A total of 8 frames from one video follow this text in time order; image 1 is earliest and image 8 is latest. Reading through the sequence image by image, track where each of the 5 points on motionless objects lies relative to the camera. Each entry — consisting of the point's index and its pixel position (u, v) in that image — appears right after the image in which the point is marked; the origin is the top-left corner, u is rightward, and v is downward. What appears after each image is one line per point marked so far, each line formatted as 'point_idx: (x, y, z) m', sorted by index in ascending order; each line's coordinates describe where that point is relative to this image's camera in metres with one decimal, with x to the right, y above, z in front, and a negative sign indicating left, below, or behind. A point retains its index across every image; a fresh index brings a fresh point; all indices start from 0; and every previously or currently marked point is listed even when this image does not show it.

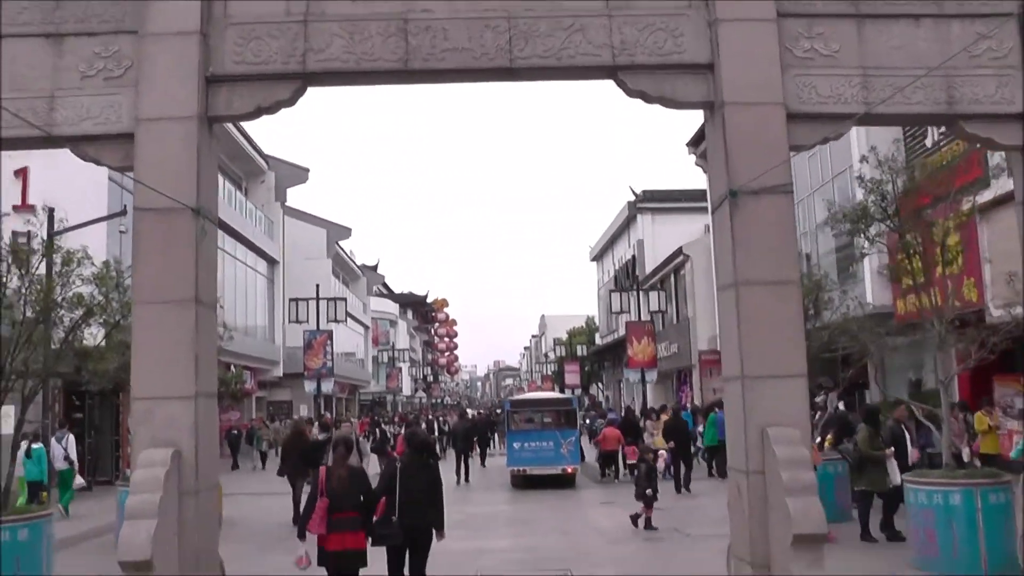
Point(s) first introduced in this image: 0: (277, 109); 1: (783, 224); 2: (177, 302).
0: (-1.9, +1.5, +7.1) m
1: (+2.2, +0.5, +7.0) m
2: (-2.6, -0.1, +6.7) m
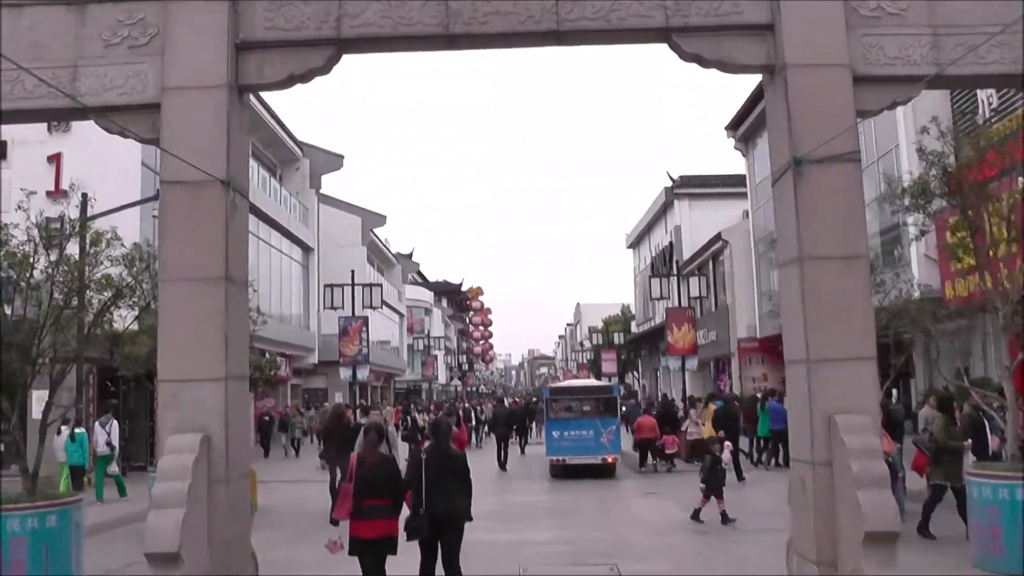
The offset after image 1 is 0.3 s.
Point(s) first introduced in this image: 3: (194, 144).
0: (-1.6, +1.6, +6.7) m
1: (+2.5, +0.7, +6.5) m
2: (-2.2, +0.1, +6.3) m
3: (-2.4, +1.1, +6.5) m
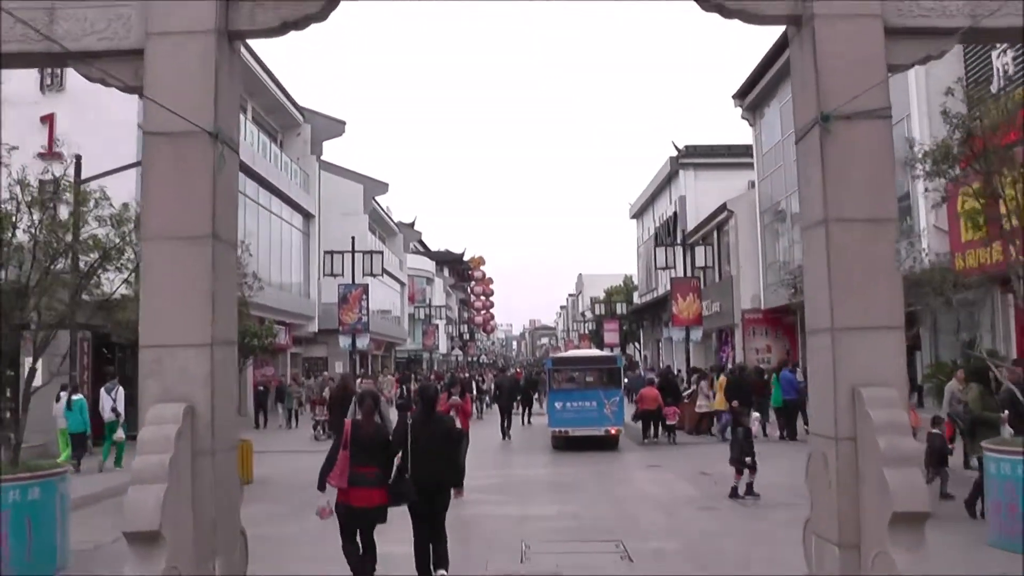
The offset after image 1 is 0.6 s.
0: (-1.5, +1.9, +6.3) m
1: (+2.6, +0.9, +6.1) m
2: (-2.2, +0.3, +5.9) m
3: (-2.3, +1.4, +6.1) m
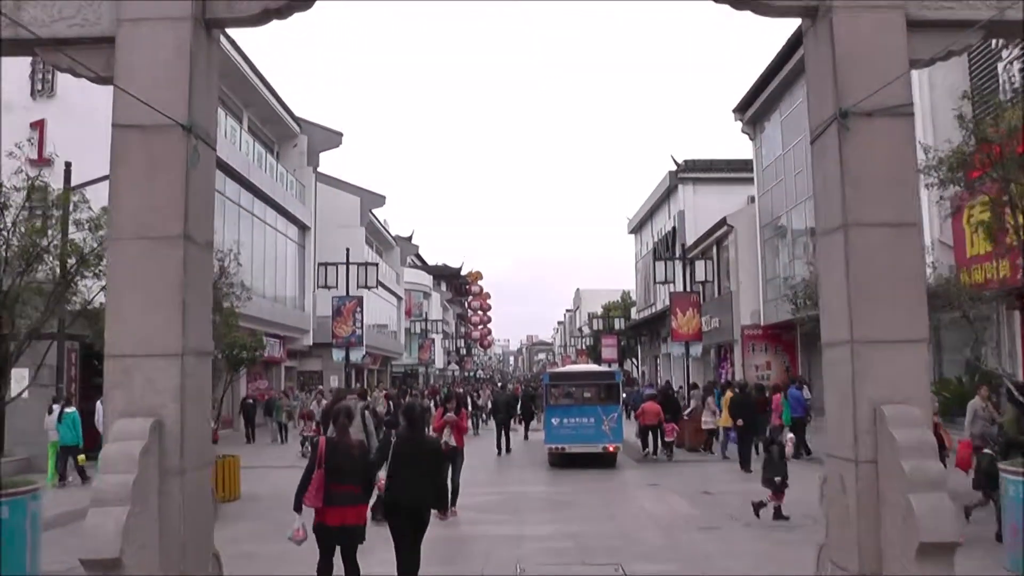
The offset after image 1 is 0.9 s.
0: (-1.5, +1.9, +5.9) m
1: (+2.6, +0.9, +5.7) m
2: (-2.2, +0.3, +5.5) m
3: (-2.4, +1.3, +5.7) m
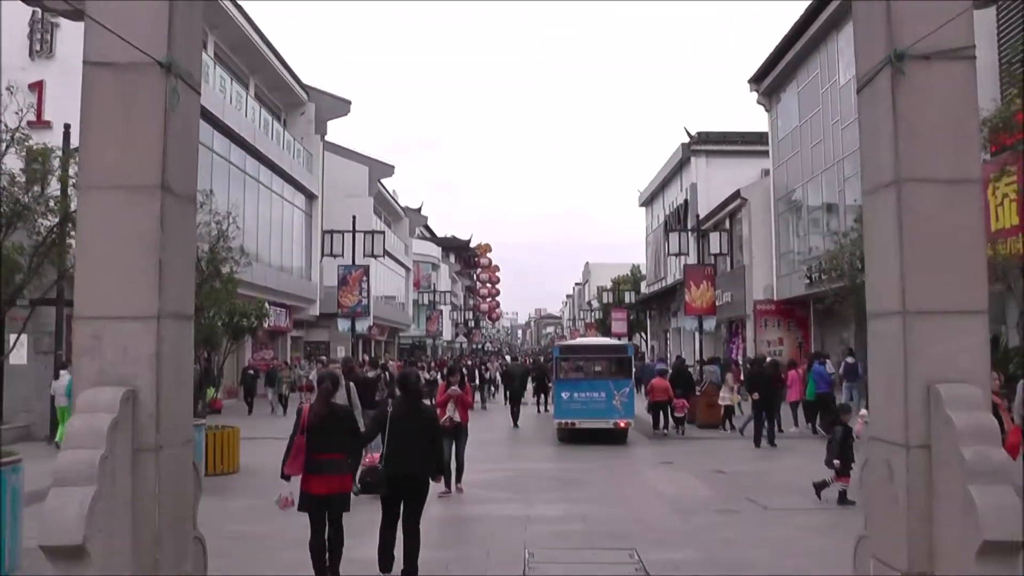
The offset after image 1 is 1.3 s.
0: (-1.4, +2.1, +5.3) m
1: (+2.6, +1.1, +5.0) m
2: (-2.2, +0.6, +5.0) m
3: (-2.3, +1.6, +5.1) m
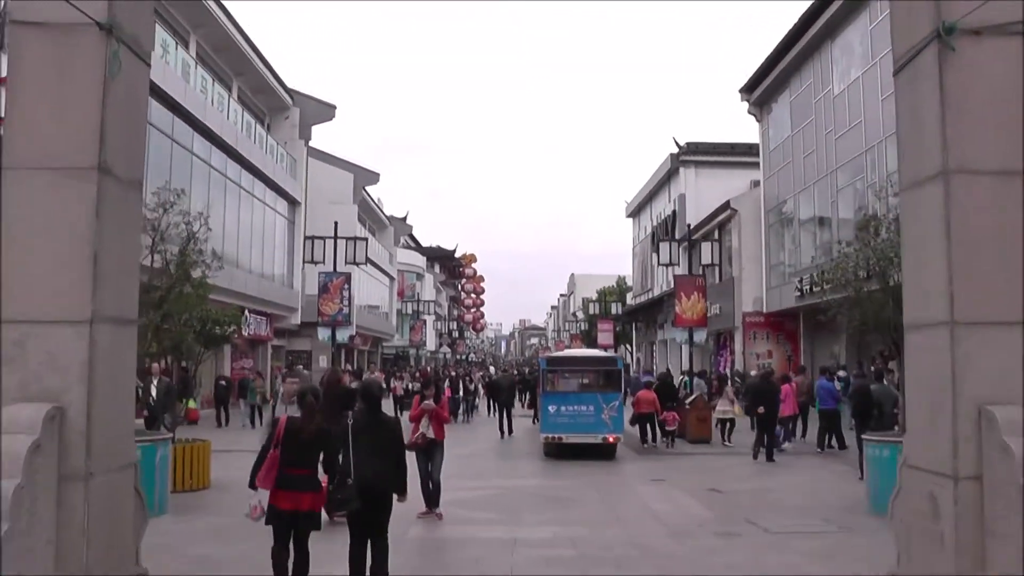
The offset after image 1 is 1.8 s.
0: (-1.5, +2.1, +4.6) m
1: (+2.6, +1.0, +4.5) m
2: (-2.2, +0.6, +4.3) m
3: (-2.3, +1.6, +4.4) m
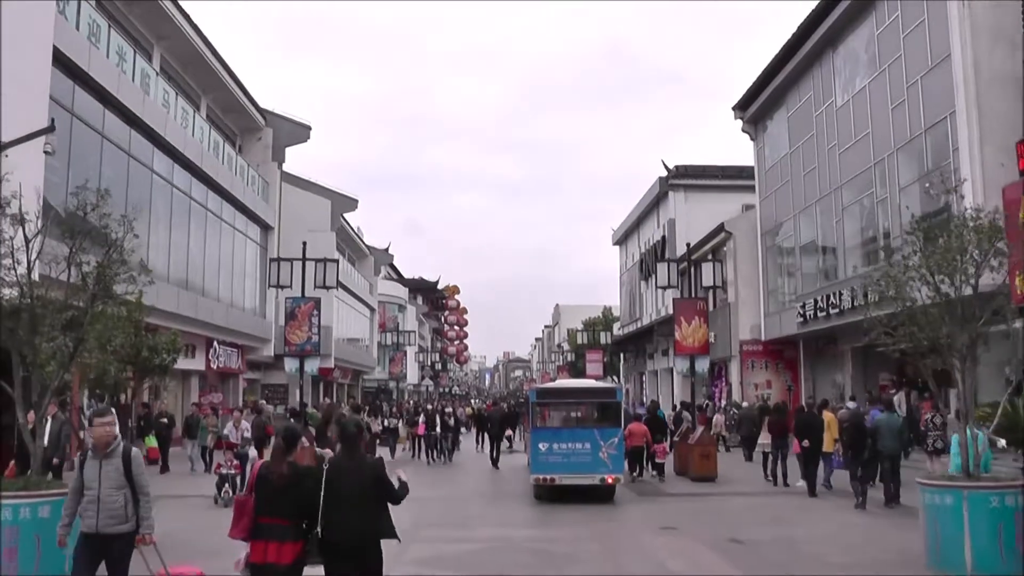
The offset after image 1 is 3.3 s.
0: (-1.5, +2.2, +2.8) m
1: (+2.6, +1.1, +2.7) m
2: (-2.2, +0.6, +2.4) m
3: (-2.3, +1.6, +2.5) m
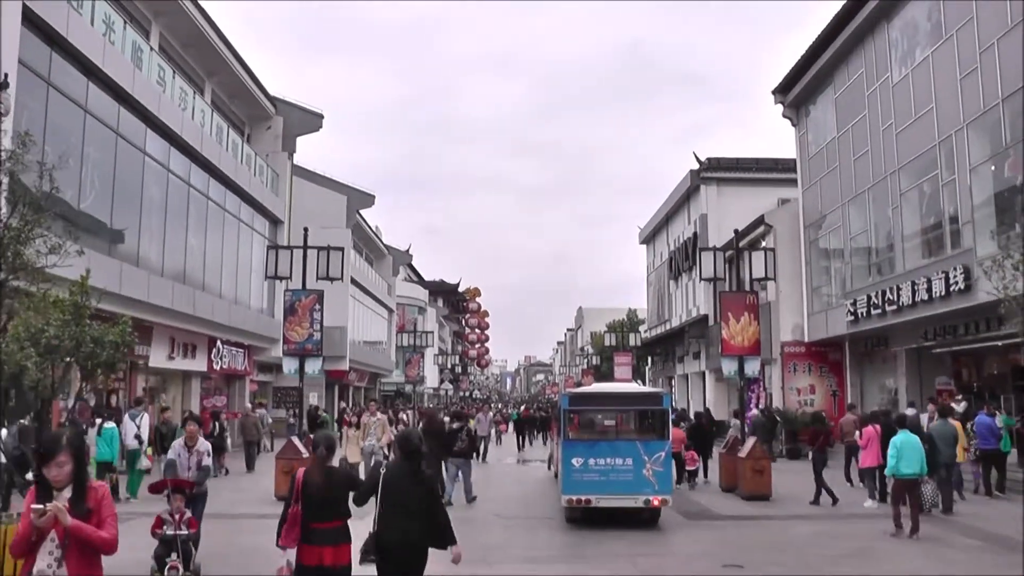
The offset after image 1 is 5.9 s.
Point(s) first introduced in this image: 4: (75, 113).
0: (-1.4, +2.4, +0.5) m
1: (+2.7, +1.4, +0.3) m
2: (-2.1, +0.9, +0.1) m
3: (-2.2, +1.9, +0.3) m
4: (-9.6, +3.9, +19.1) m
